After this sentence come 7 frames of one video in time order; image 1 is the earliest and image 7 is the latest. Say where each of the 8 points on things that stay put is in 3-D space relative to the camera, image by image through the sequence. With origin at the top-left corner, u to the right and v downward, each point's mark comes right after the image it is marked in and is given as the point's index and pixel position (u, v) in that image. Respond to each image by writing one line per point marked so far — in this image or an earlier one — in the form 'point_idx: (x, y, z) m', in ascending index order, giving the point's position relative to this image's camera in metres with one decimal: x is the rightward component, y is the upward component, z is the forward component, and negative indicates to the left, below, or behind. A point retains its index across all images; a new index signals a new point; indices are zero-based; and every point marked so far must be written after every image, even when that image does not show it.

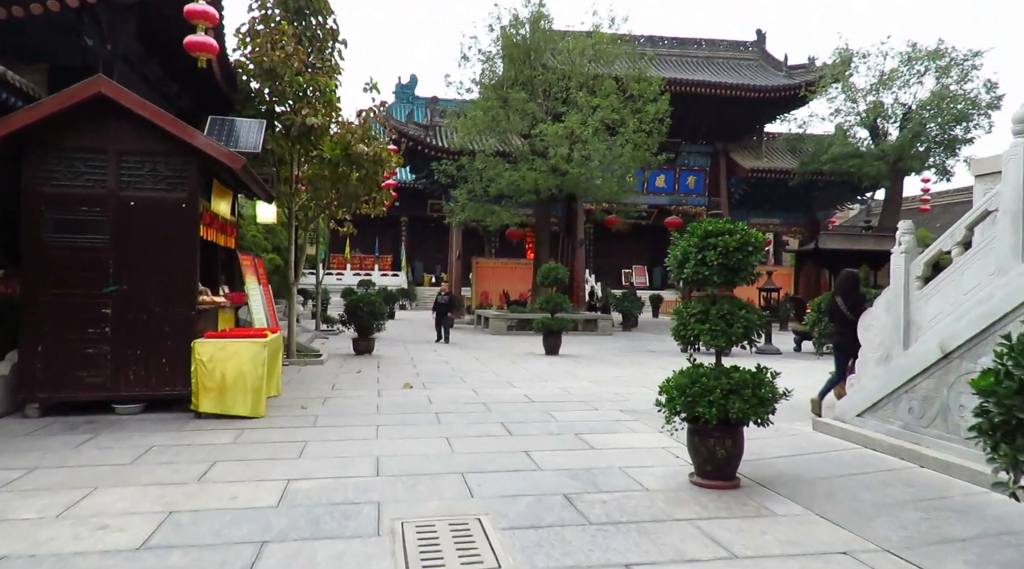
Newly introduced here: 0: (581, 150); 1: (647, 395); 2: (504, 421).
0: (+1.6, +3.2, +17.5) m
1: (+1.4, -1.2, +7.7) m
2: (-0.1, -1.1, +6.1) m
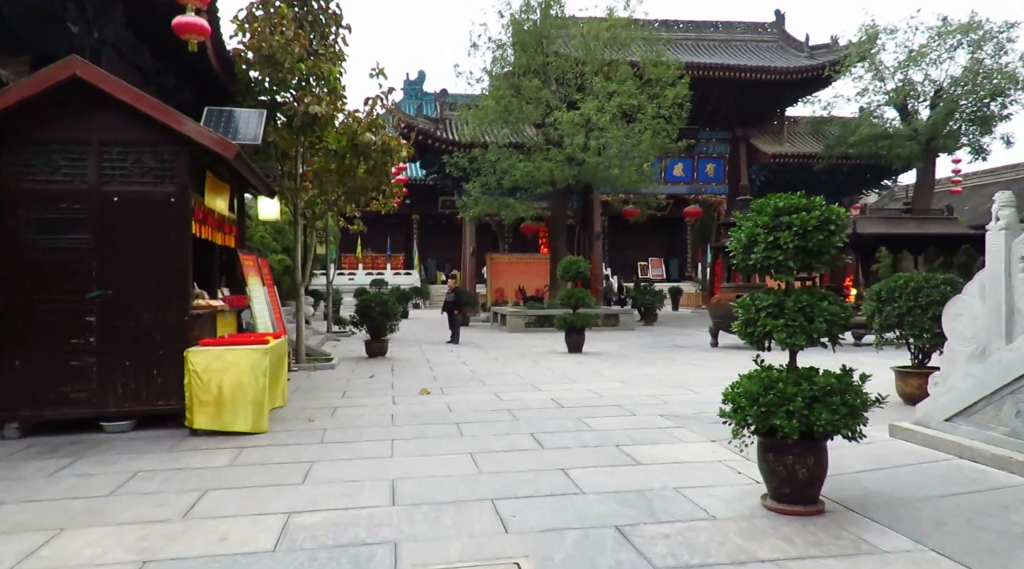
0: (+2.0, +3.3, +16.7) m
1: (+1.7, -1.1, +7.0) m
2: (+0.2, -1.1, +5.4) m
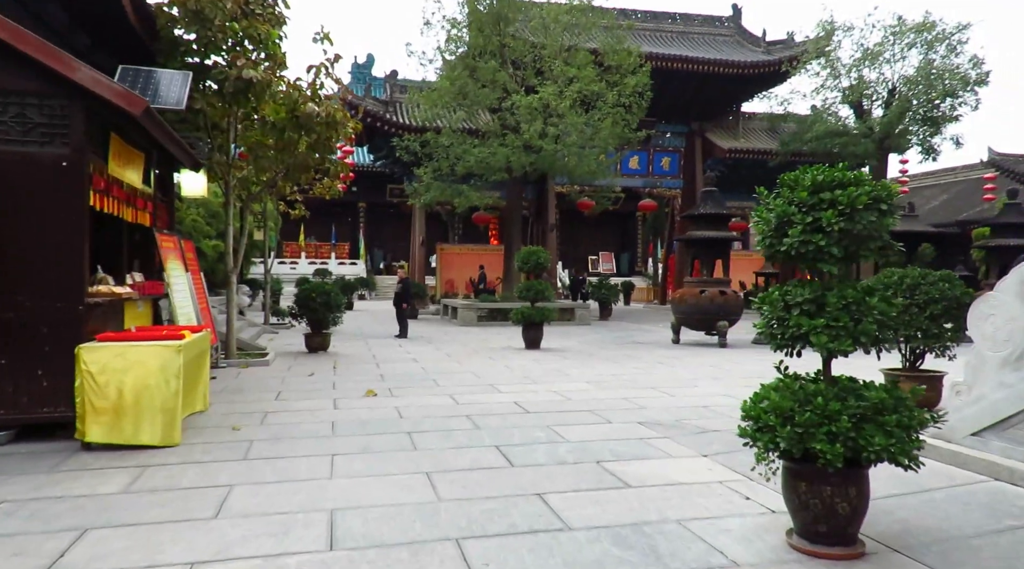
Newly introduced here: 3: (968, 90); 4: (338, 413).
0: (+0.9, +3.5, +16.1) m
1: (+1.3, -1.0, +6.3) m
2: (-0.1, -1.0, +4.7) m
3: (+11.7, +5.0, +18.8) m
4: (-1.3, -1.0, +5.6) m
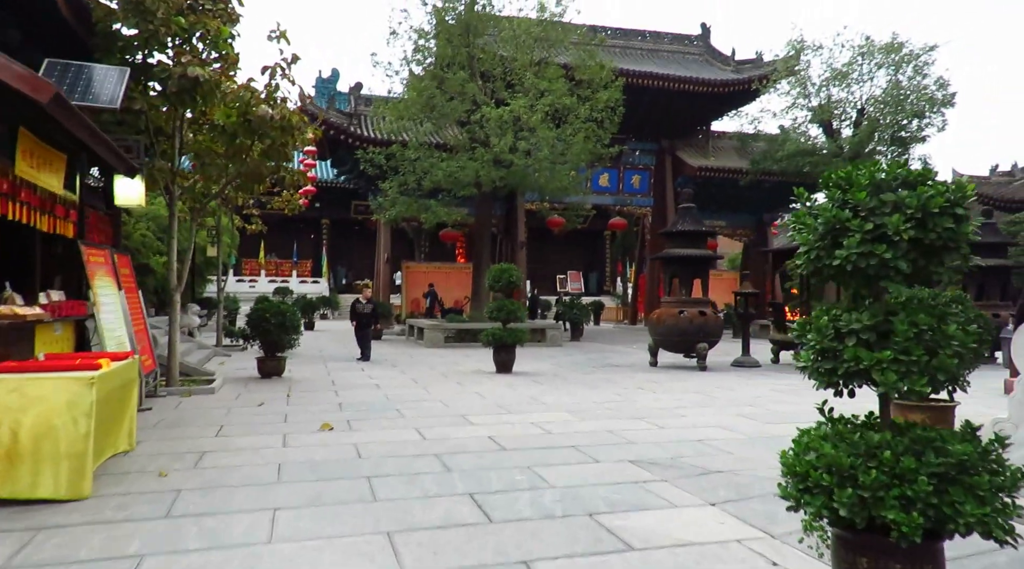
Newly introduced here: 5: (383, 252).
0: (+0.3, +3.1, +15.5) m
1: (+1.1, -1.2, +5.7) m
2: (-0.2, -1.1, +4.0) m
3: (+10.9, +4.5, +18.9) m
4: (-1.5, -1.1, +4.9) m
5: (-3.4, +0.8, +19.2) m
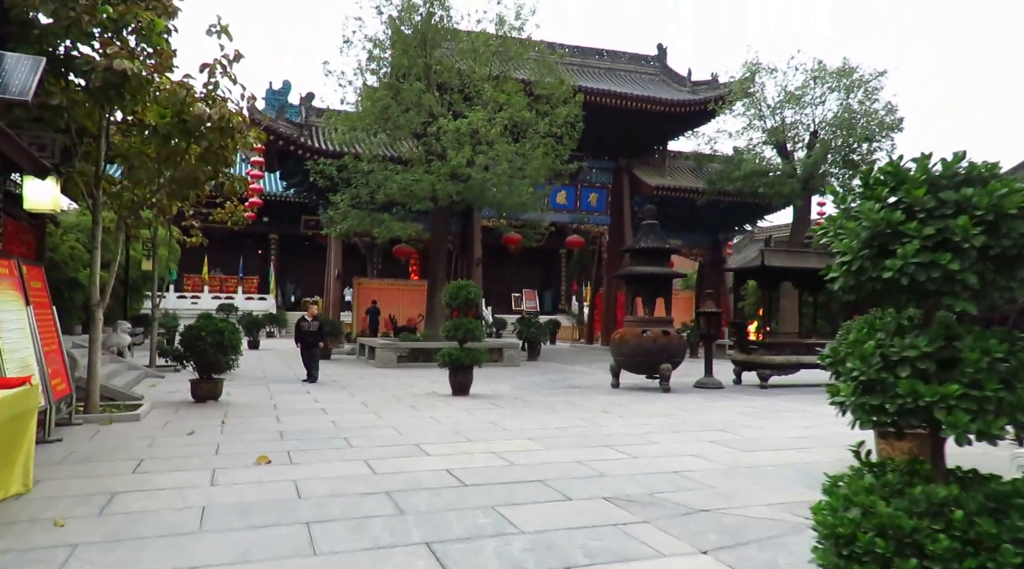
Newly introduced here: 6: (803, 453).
0: (-0.6, +2.7, +15.1) m
1: (+0.8, -1.3, +5.3) m
2: (-0.4, -1.2, +3.5) m
3: (+9.8, +3.9, +19.1) m
4: (-1.7, -1.2, +4.3) m
5: (-4.5, +0.4, +18.4) m
6: (+2.4, -1.4, +6.0) m
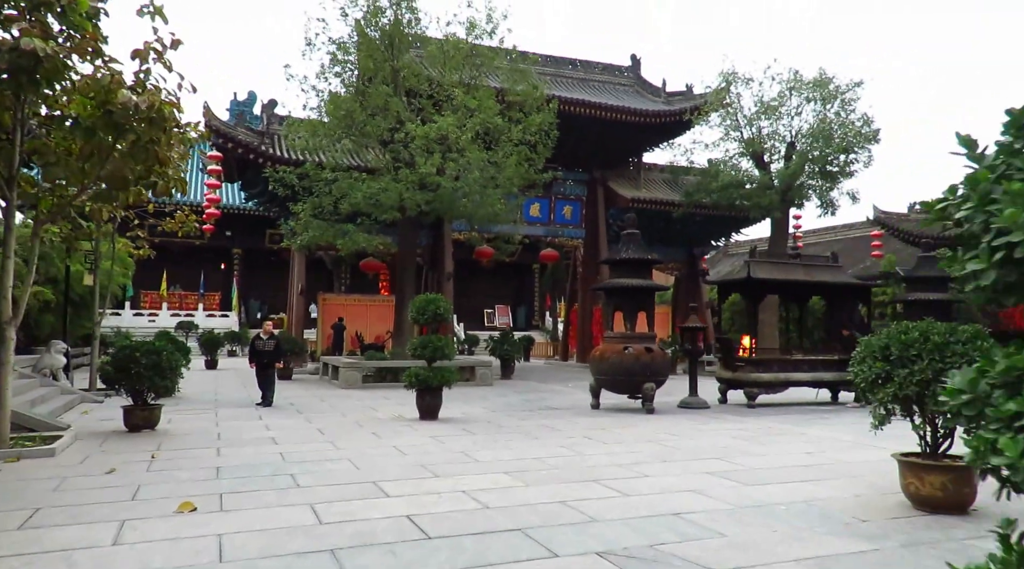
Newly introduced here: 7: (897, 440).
0: (-1.1, +2.4, +14.4) m
1: (+0.7, -1.4, +4.5) m
2: (-0.5, -1.2, +2.7) m
3: (+9.1, +3.6, +18.8) m
4: (-1.9, -1.3, +3.4) m
5: (-5.2, 0.0, +17.5) m
6: (+2.2, -1.4, +5.3) m
7: (+3.9, -1.6, +7.3) m
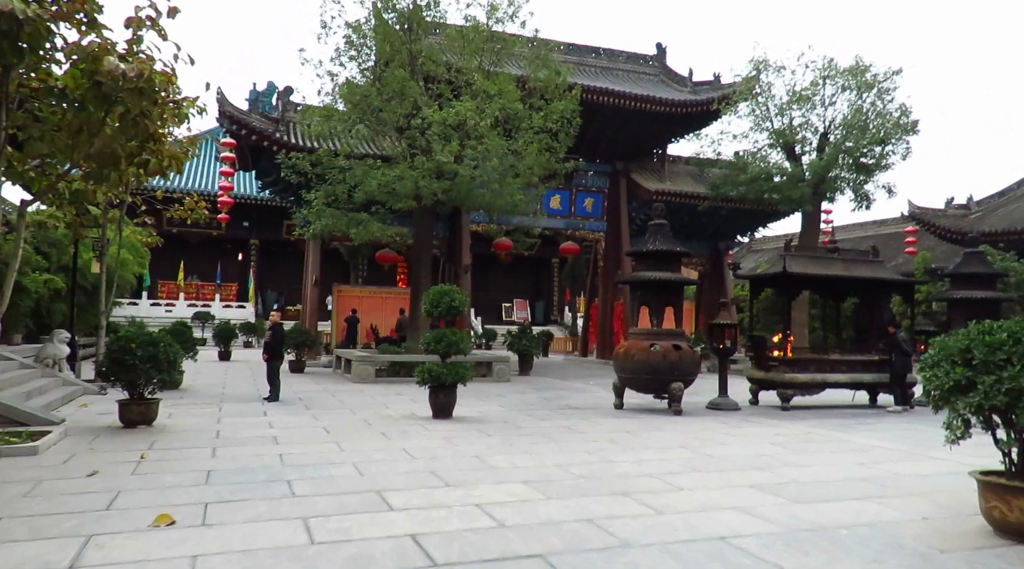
0: (-0.7, +2.6, +13.8) m
1: (+0.8, -1.3, +3.9) m
2: (-0.4, -1.2, +2.1) m
3: (+9.6, +3.7, +18.0) m
4: (-1.8, -1.2, +2.9) m
5: (-4.7, +0.2, +17.1) m
6: (+2.3, -1.4, +4.7) m
7: (+4.1, -1.5, +6.7) m
